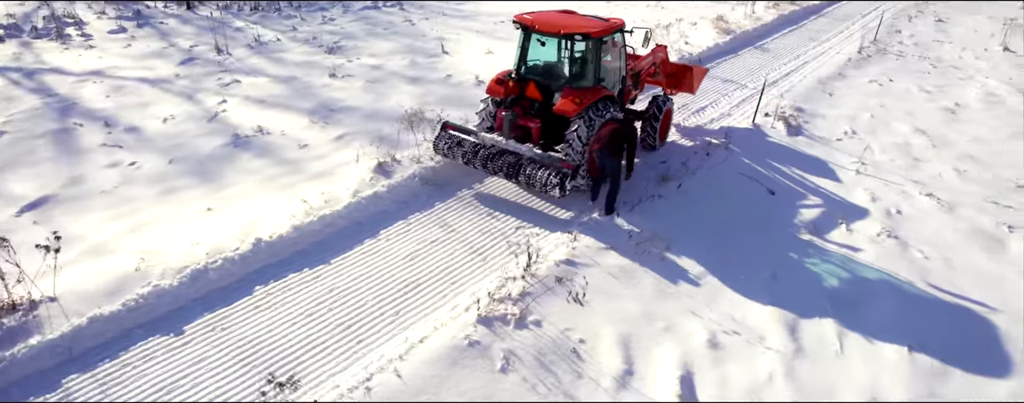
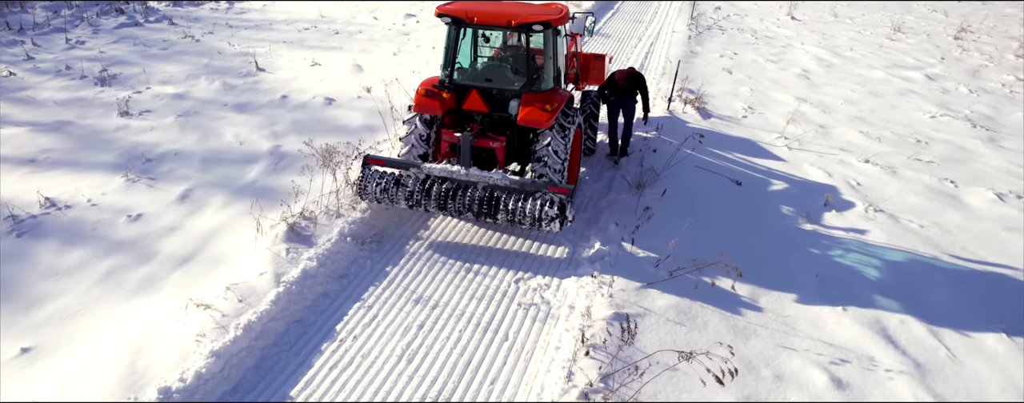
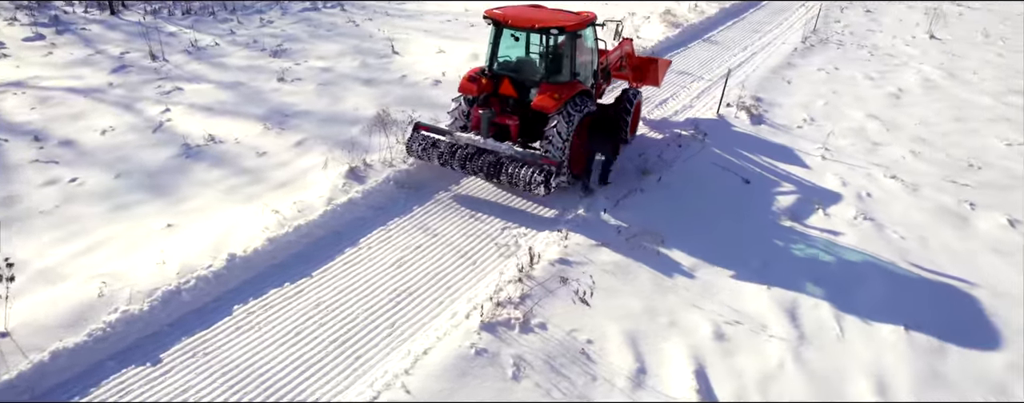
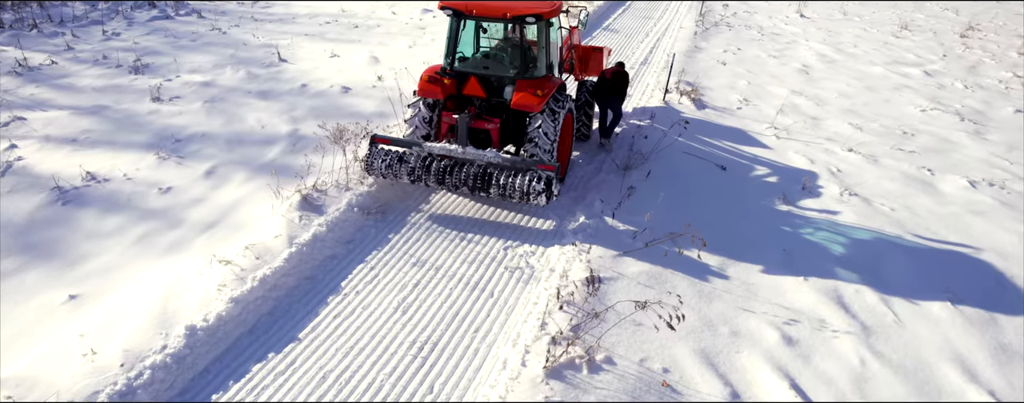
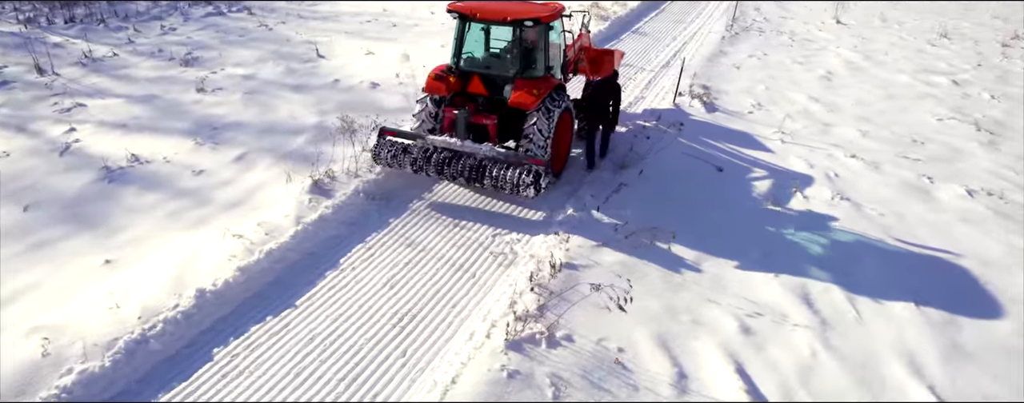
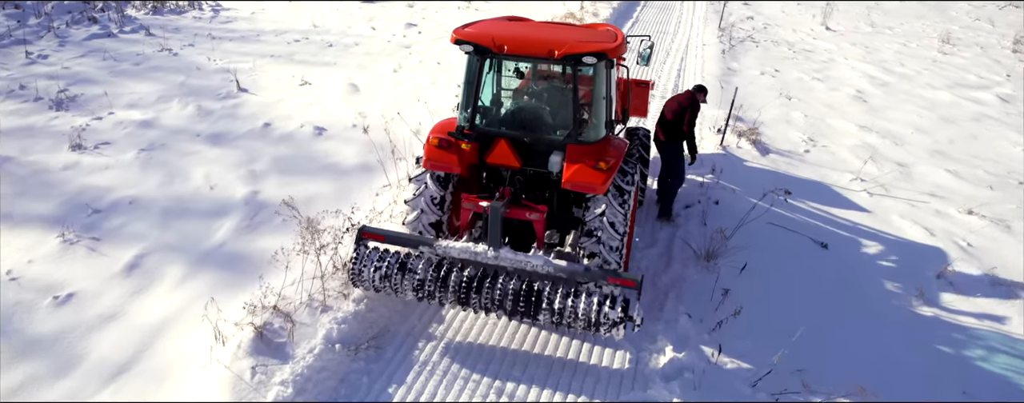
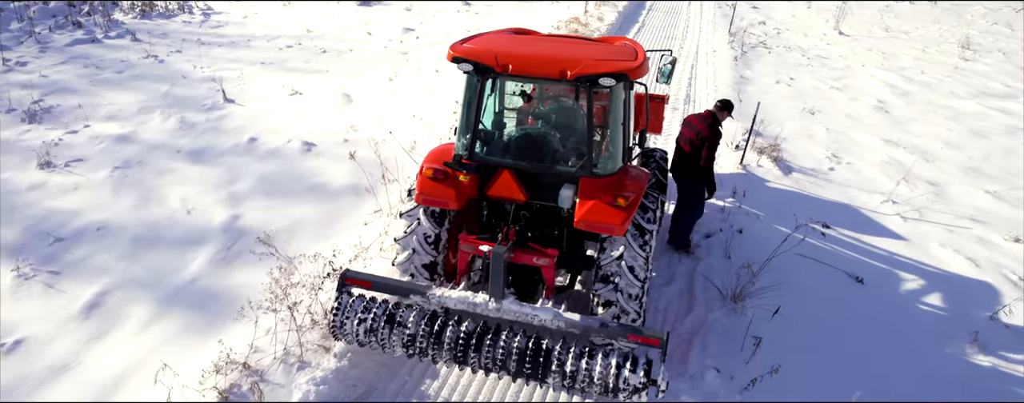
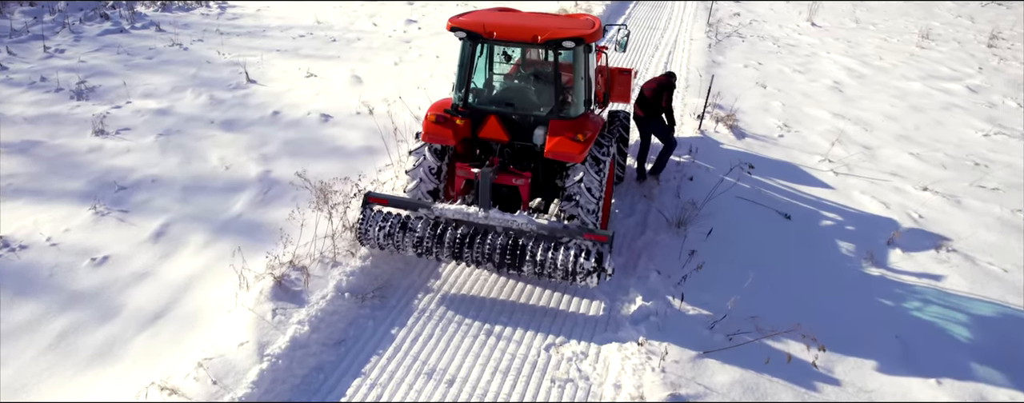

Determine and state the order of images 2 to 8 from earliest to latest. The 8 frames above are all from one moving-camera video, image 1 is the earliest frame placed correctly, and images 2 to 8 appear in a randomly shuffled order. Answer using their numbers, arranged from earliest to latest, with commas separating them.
3, 5, 4, 2, 8, 6, 7
